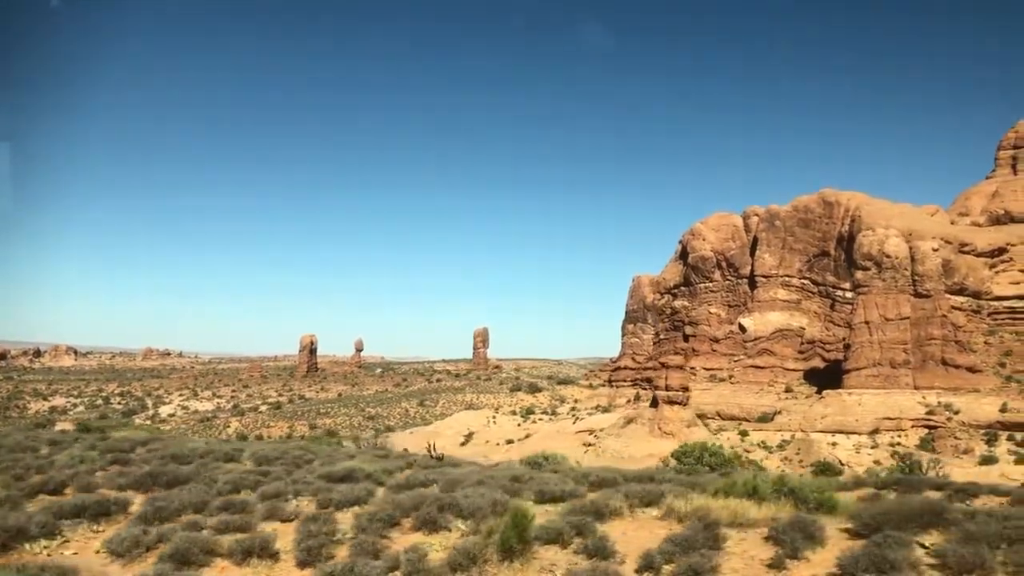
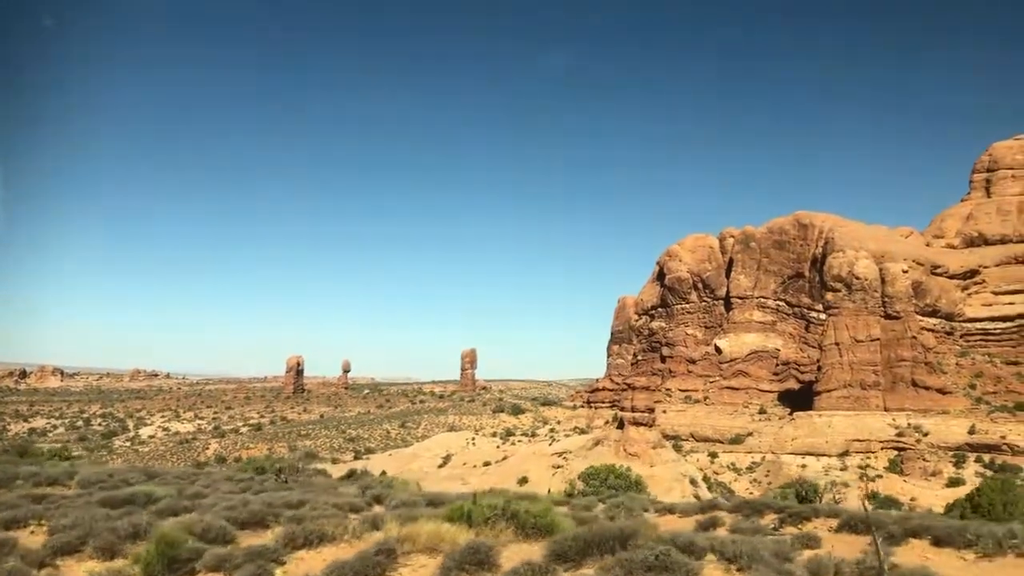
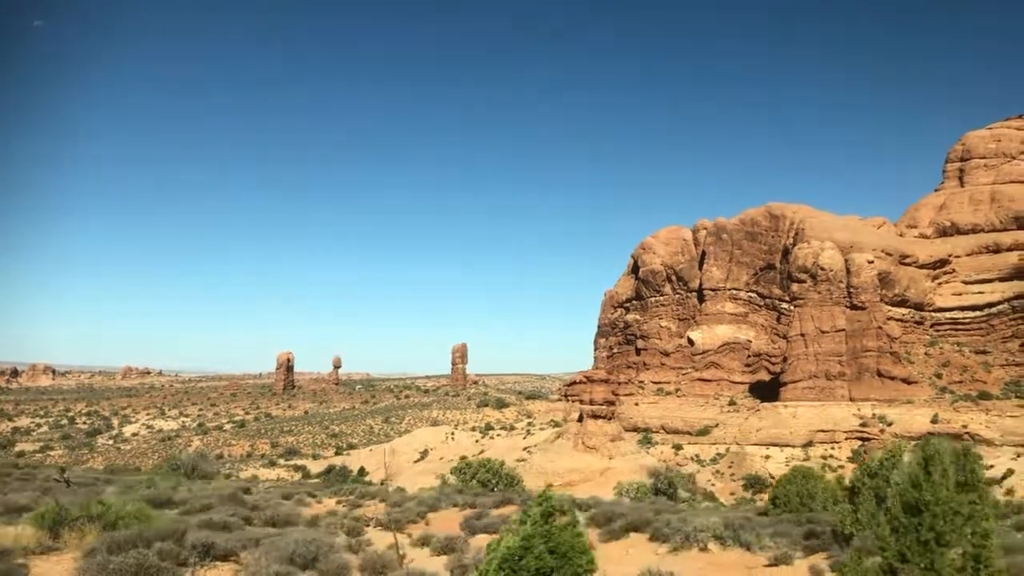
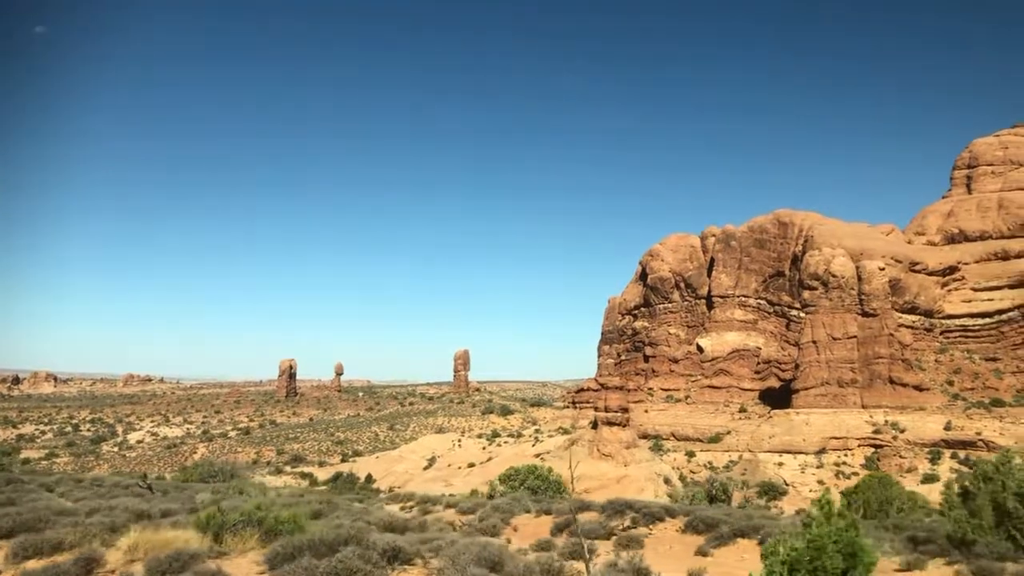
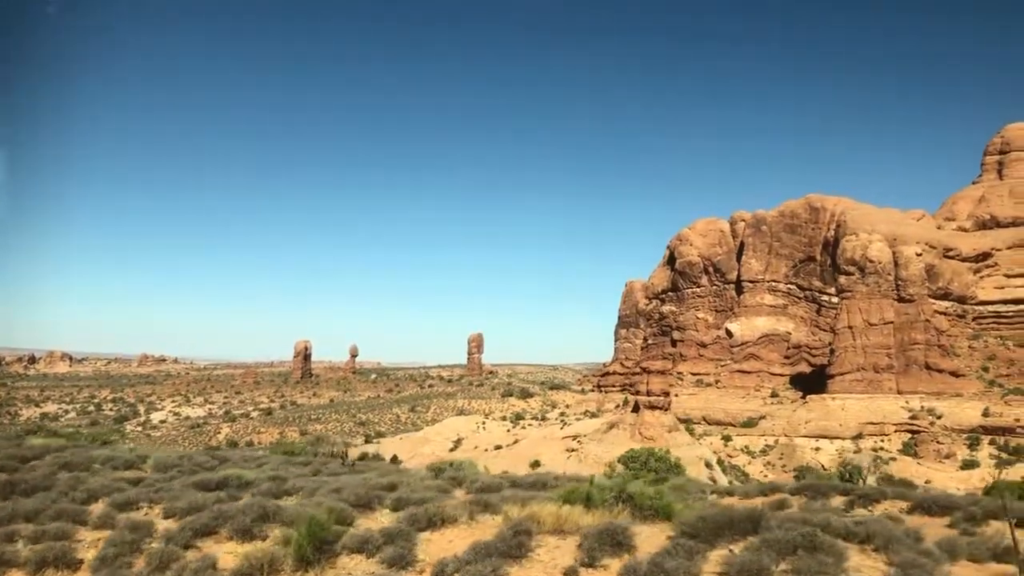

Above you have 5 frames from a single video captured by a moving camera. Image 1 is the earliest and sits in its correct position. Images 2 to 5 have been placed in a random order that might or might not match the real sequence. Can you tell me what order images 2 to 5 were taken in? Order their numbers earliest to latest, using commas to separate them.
5, 2, 4, 3
